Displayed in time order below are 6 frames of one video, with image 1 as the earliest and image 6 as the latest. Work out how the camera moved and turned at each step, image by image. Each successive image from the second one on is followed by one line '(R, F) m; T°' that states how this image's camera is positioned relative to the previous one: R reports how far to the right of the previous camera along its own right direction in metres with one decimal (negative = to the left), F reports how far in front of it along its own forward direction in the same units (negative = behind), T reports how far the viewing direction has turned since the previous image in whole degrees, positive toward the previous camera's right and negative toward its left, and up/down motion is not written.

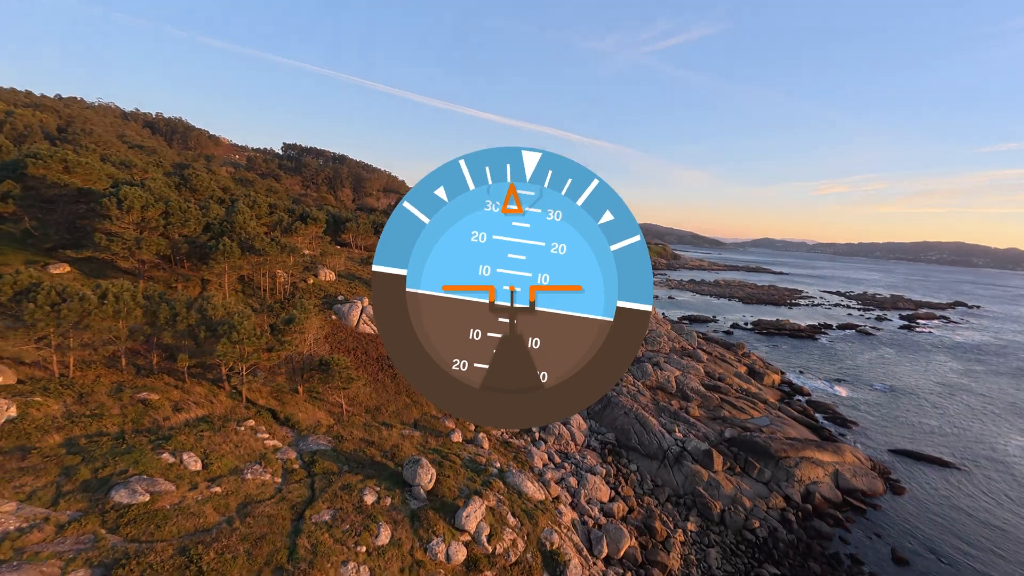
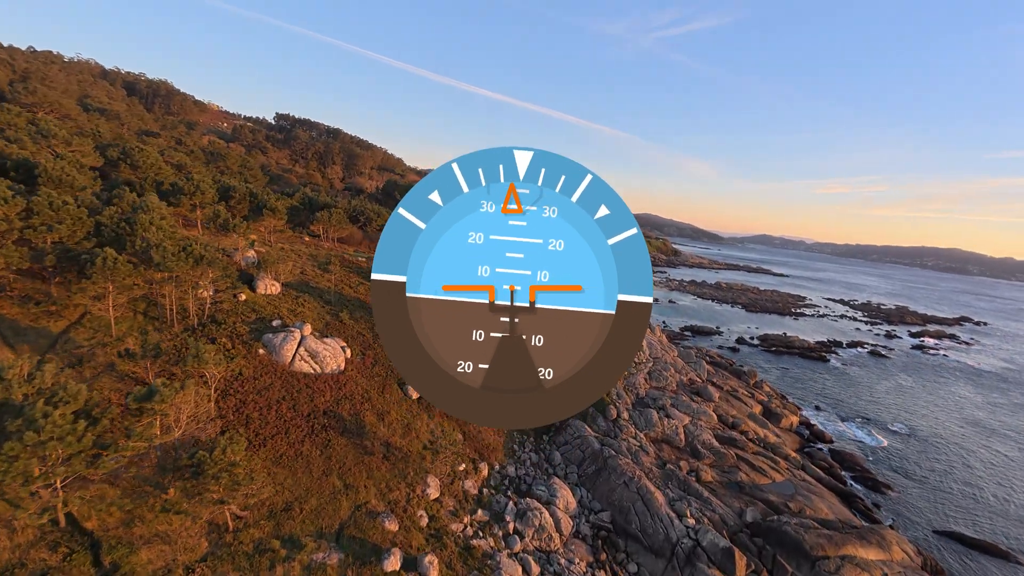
(+0.4, +3.4) m; +1°
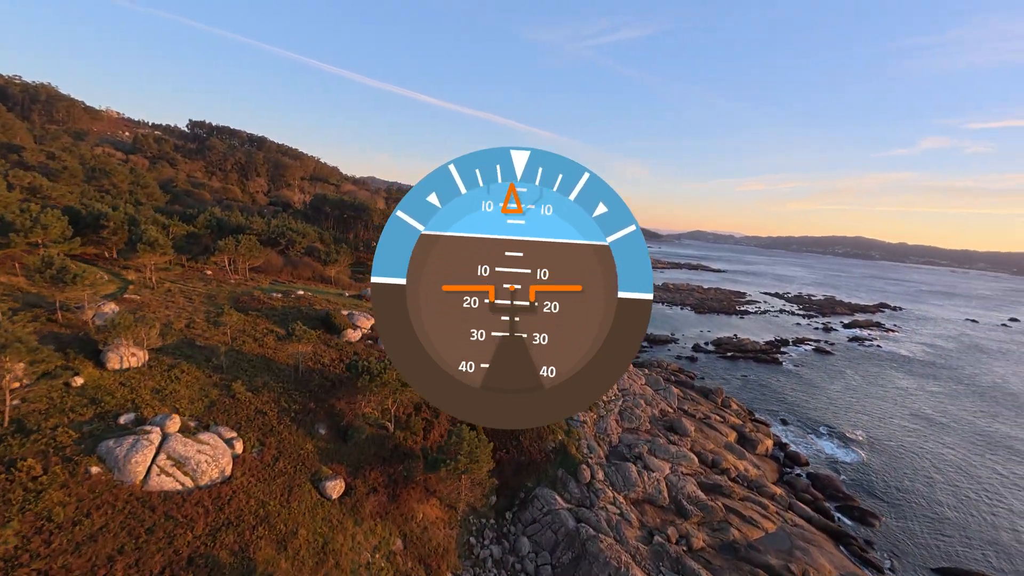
(+0.2, +2.8) m; +7°
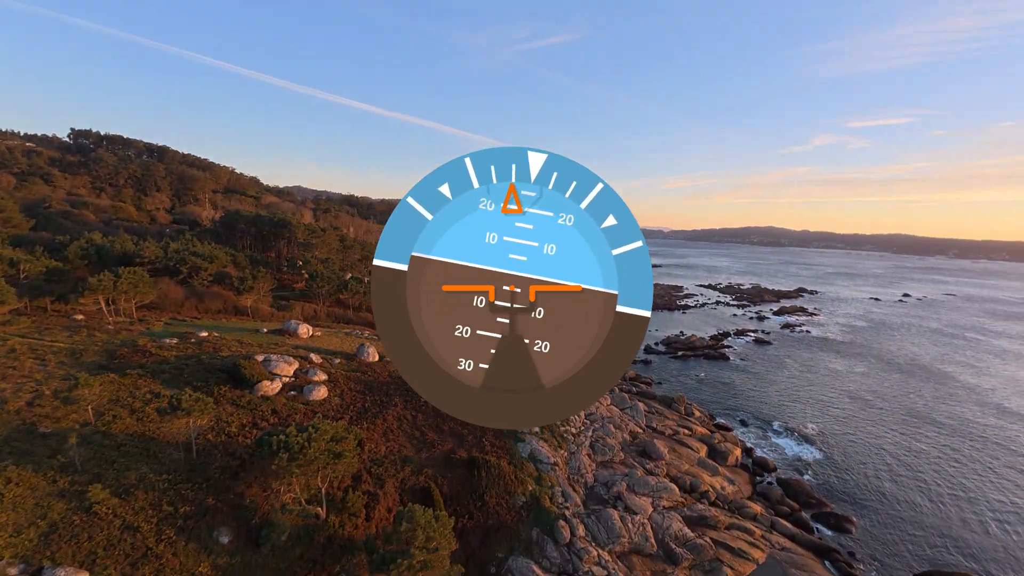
(-0.2, +2.1) m; +8°
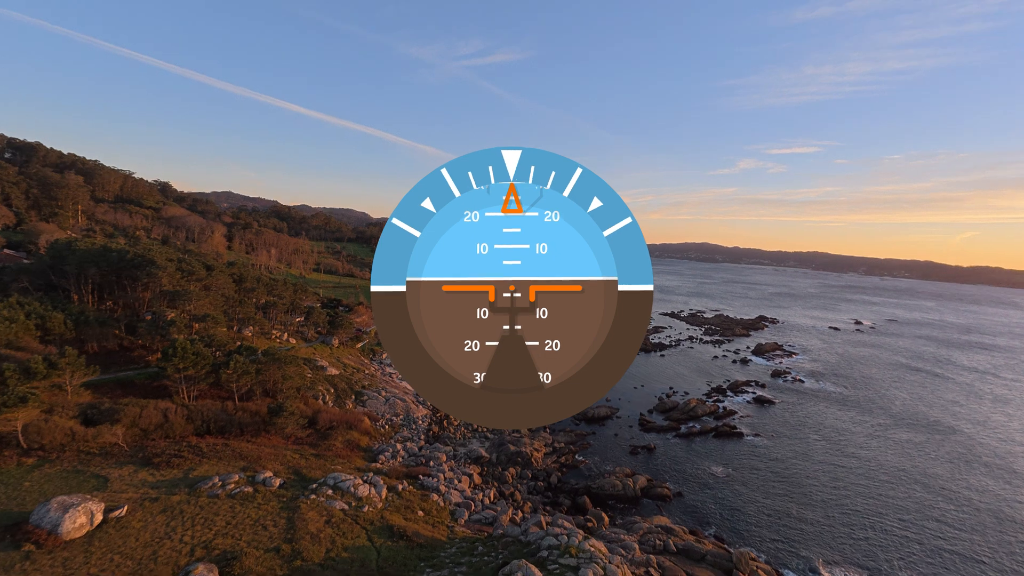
(-0.9, +9.1) m; +7°
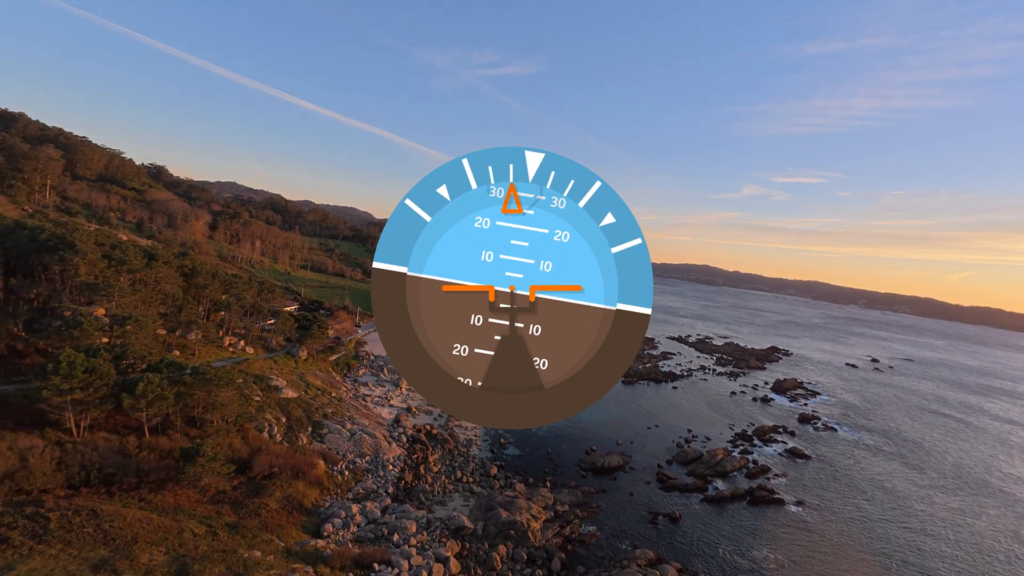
(-0.3, +5.2) m; 0°
